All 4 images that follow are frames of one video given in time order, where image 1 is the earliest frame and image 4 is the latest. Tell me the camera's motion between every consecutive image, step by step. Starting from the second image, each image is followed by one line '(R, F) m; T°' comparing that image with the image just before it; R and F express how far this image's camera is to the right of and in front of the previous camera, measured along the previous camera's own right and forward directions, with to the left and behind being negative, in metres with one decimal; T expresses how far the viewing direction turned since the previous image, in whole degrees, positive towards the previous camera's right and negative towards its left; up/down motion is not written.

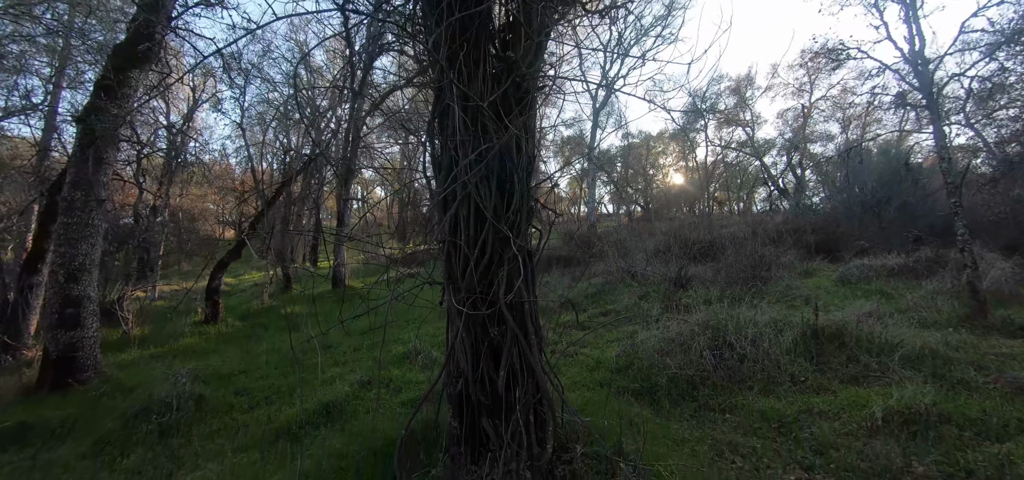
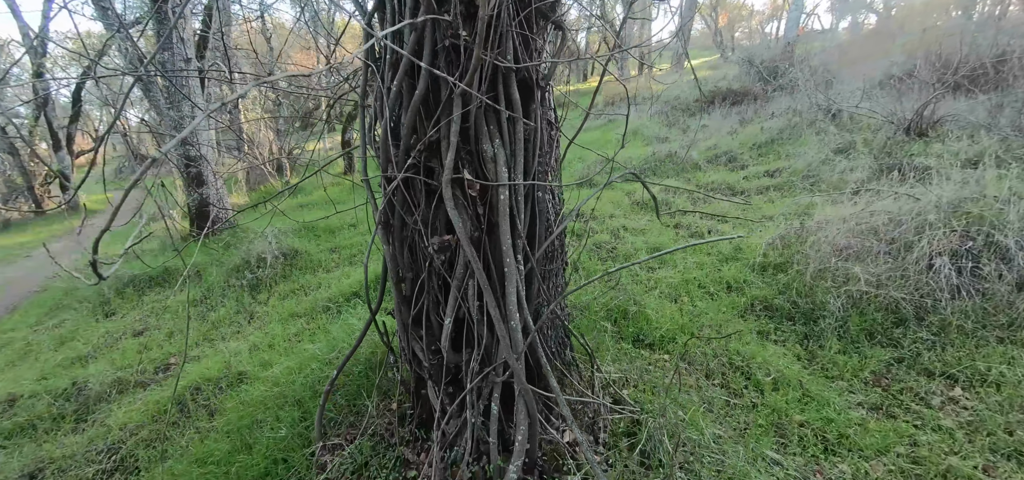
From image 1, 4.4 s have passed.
(+0.8, +1.9) m; -22°
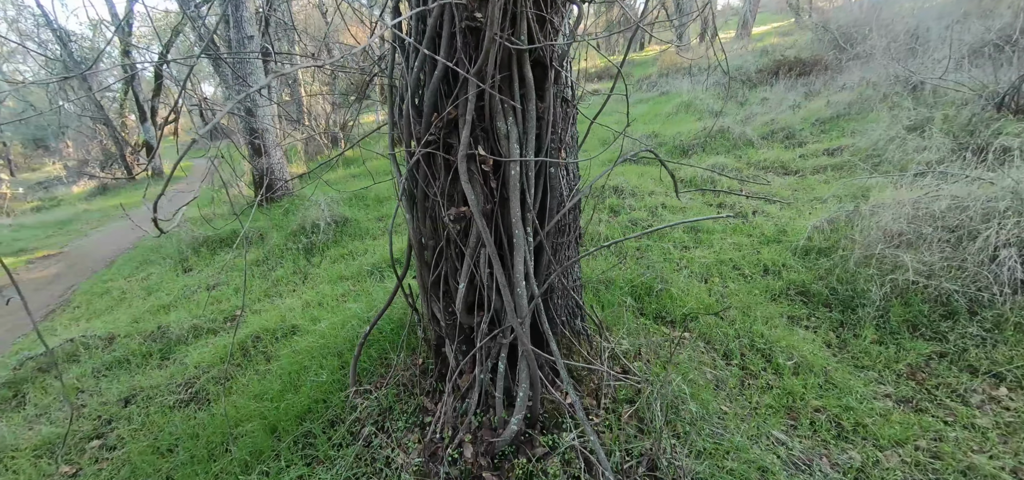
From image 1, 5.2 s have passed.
(+0.2, -0.1) m; -7°
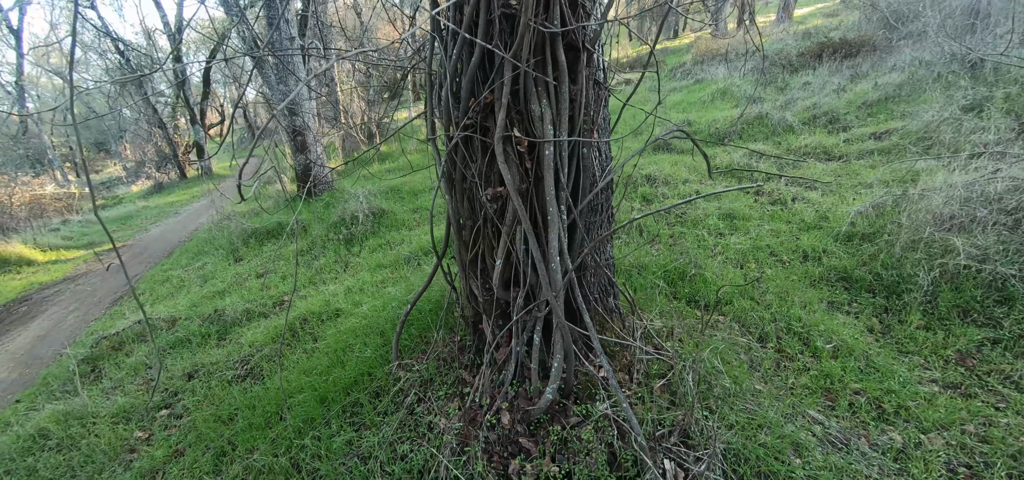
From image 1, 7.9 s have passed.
(0.0, -0.1) m; -4°
